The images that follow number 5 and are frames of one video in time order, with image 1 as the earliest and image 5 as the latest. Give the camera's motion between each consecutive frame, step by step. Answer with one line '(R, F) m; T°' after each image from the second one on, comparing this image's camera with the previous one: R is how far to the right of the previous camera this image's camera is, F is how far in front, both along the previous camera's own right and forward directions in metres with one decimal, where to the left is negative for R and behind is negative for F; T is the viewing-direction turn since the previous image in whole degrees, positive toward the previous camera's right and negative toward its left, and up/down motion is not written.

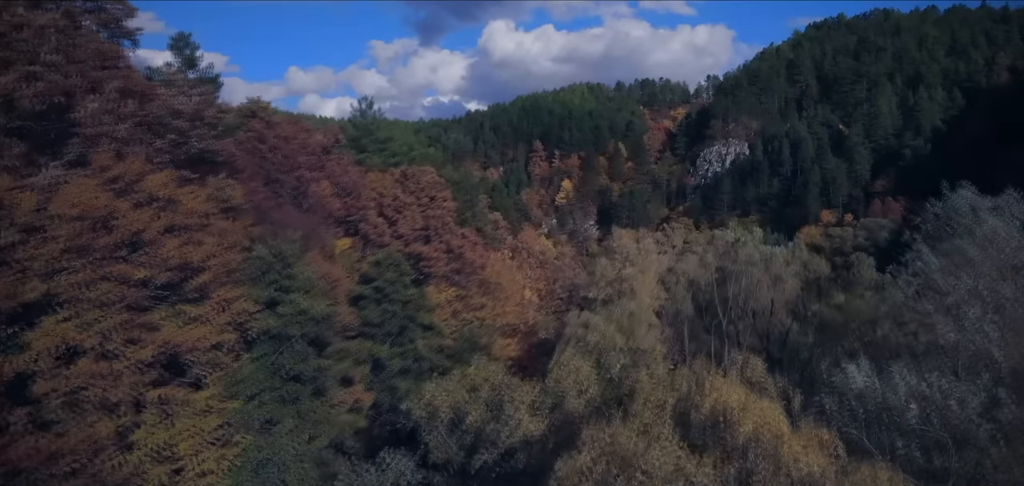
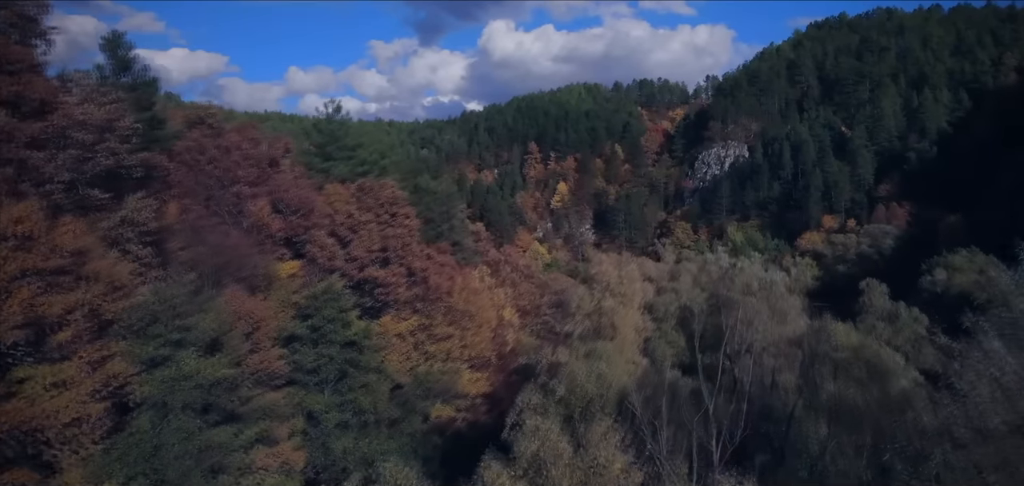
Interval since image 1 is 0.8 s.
(+0.7, +1.9) m; 0°
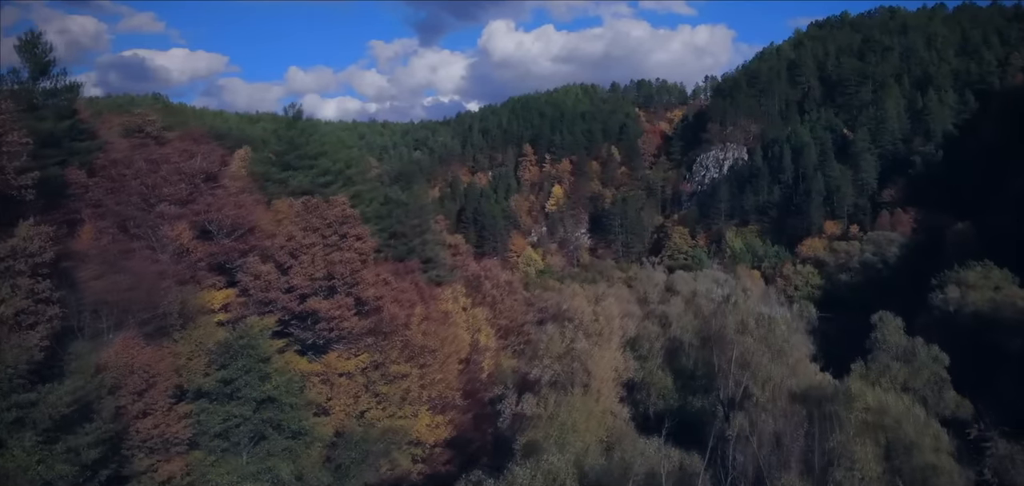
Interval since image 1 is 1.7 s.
(+0.7, +1.8) m; 0°
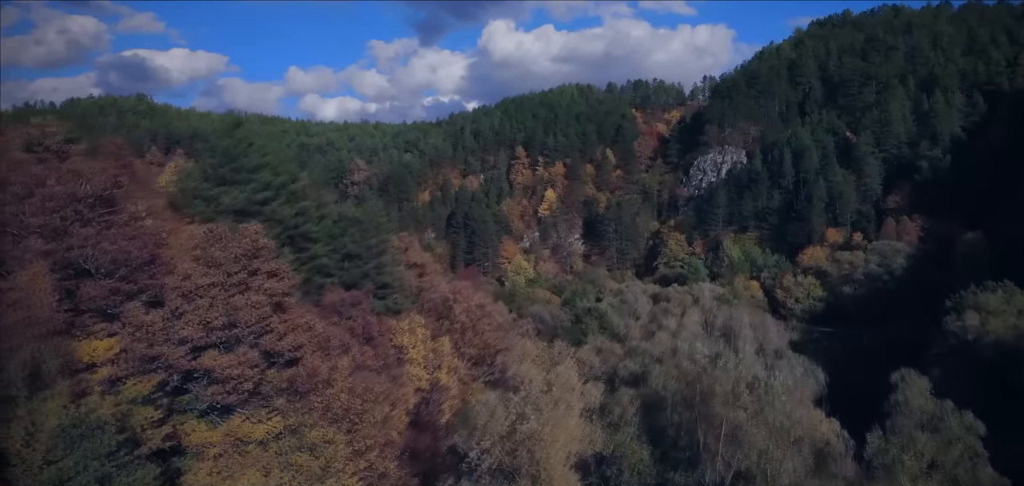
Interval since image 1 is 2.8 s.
(+0.9, +2.4) m; 0°
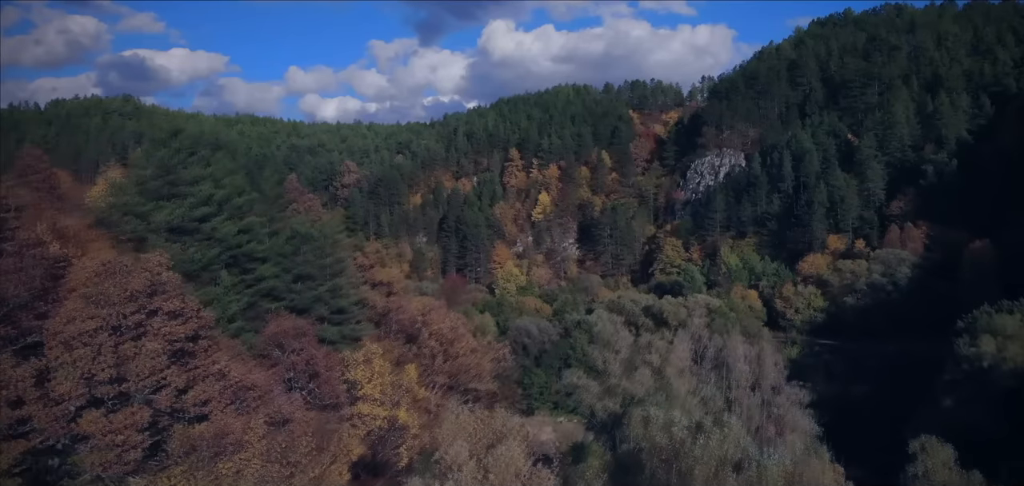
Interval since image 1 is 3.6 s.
(+0.8, +1.9) m; 0°
